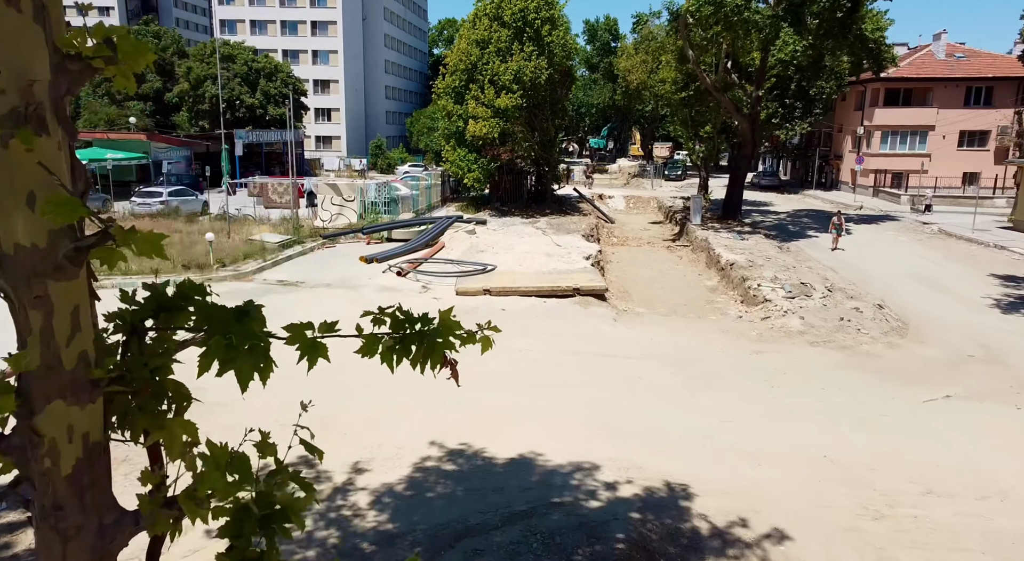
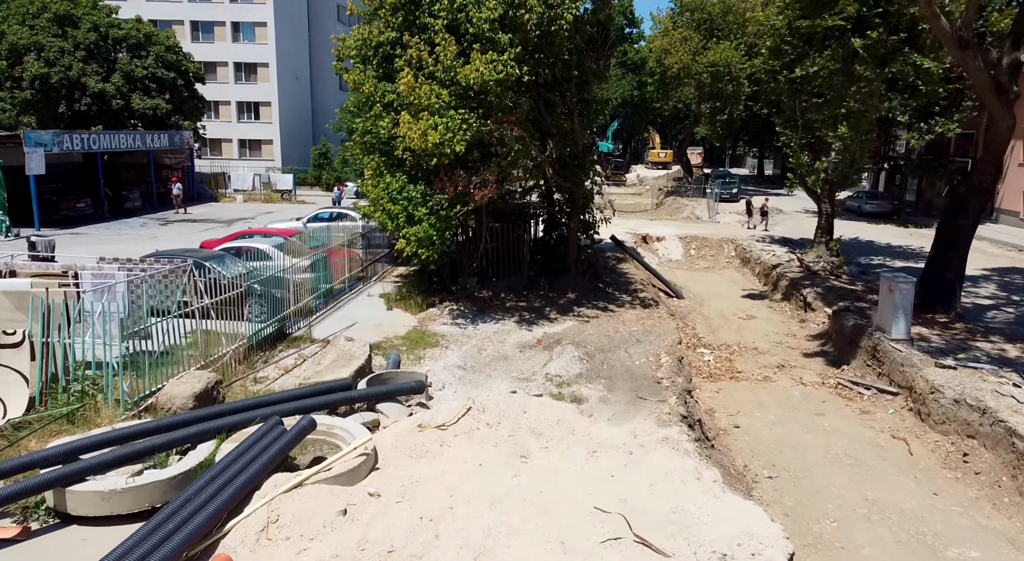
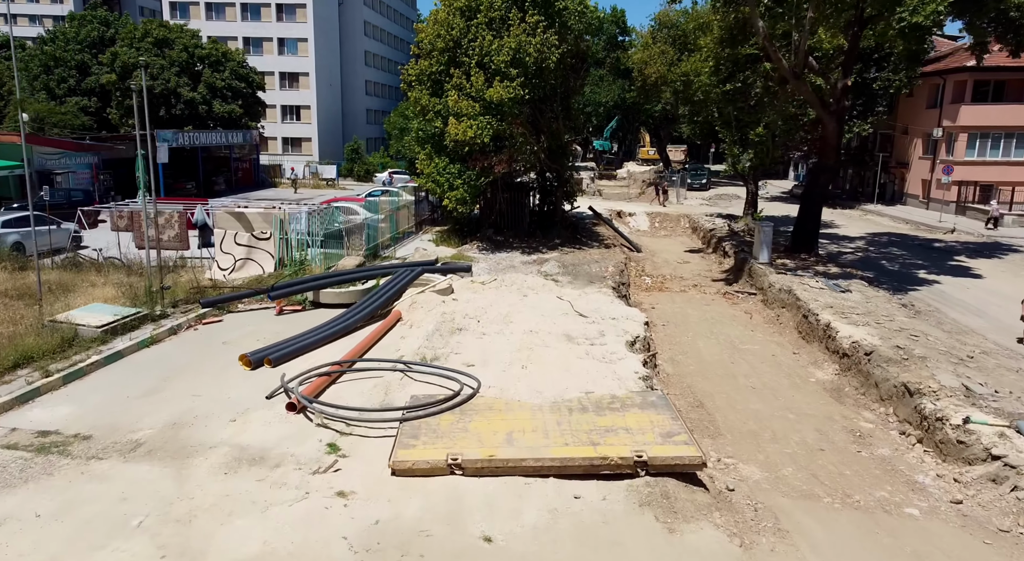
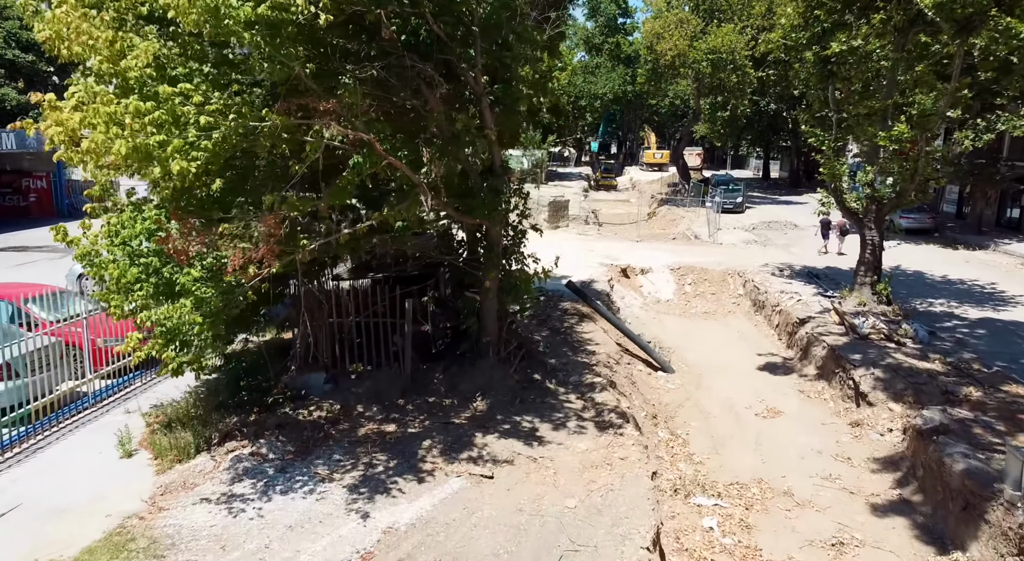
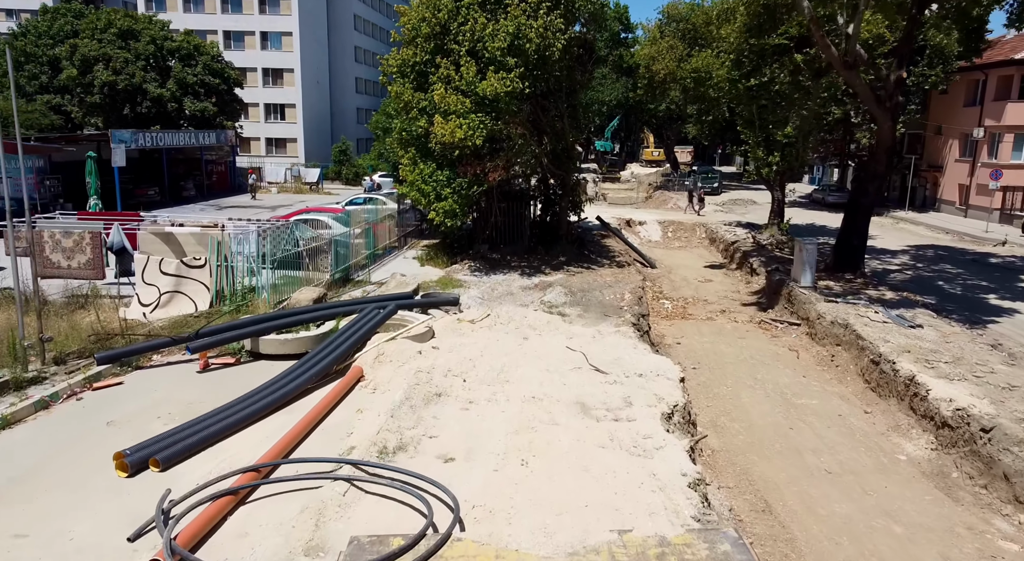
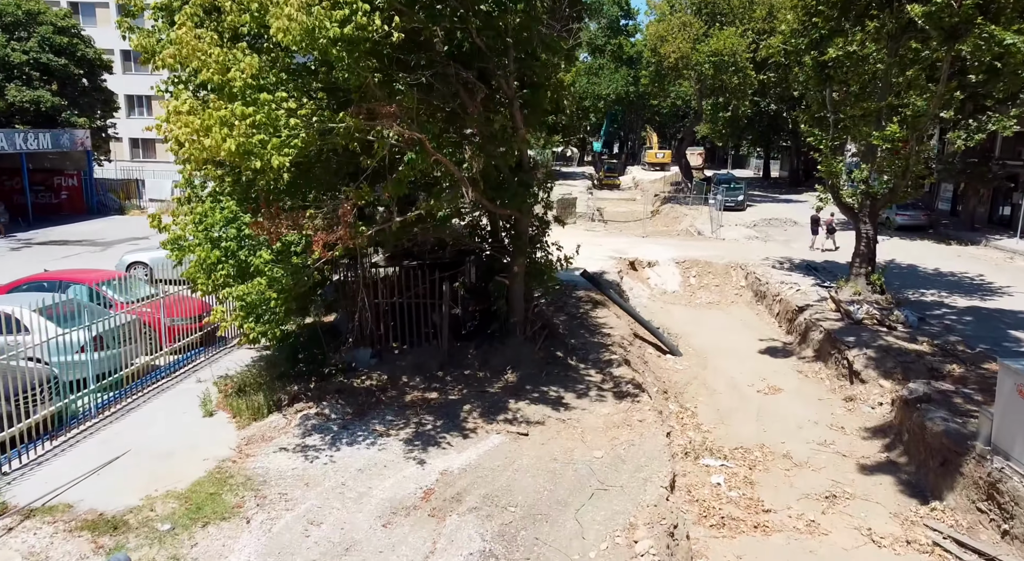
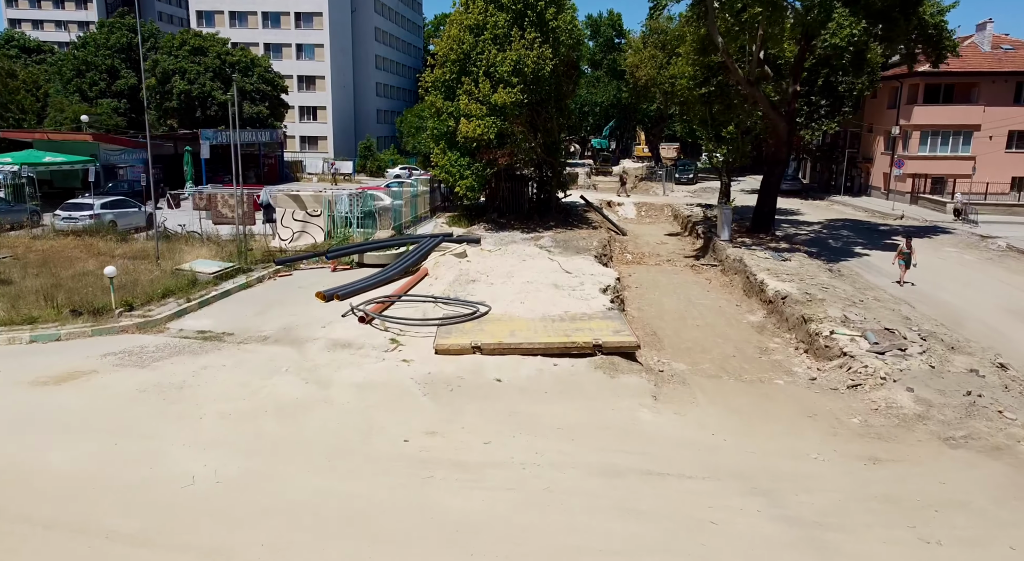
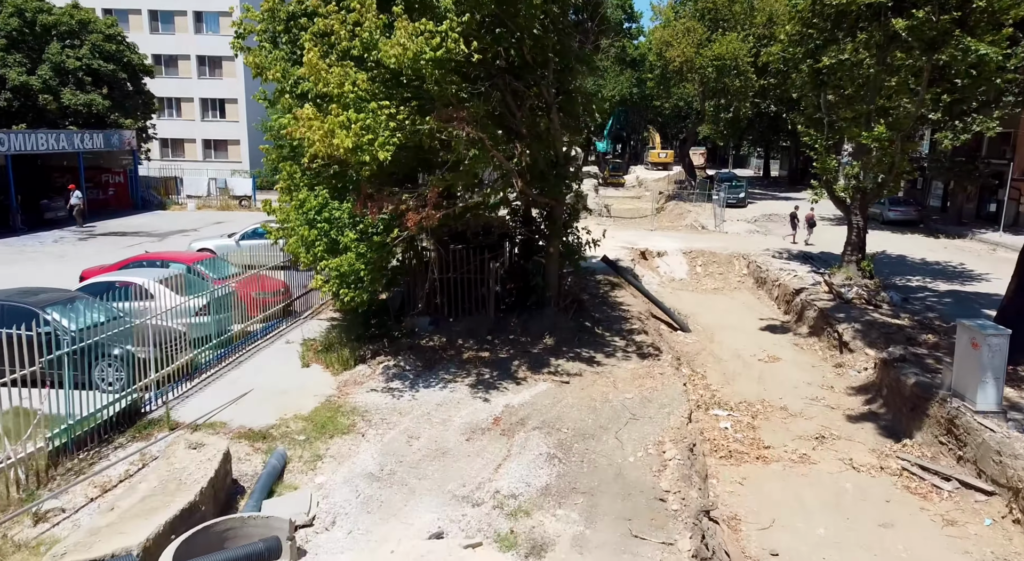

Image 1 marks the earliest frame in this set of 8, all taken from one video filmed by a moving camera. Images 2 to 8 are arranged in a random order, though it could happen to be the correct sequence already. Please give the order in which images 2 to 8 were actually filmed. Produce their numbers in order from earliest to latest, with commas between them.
7, 3, 5, 2, 8, 6, 4
